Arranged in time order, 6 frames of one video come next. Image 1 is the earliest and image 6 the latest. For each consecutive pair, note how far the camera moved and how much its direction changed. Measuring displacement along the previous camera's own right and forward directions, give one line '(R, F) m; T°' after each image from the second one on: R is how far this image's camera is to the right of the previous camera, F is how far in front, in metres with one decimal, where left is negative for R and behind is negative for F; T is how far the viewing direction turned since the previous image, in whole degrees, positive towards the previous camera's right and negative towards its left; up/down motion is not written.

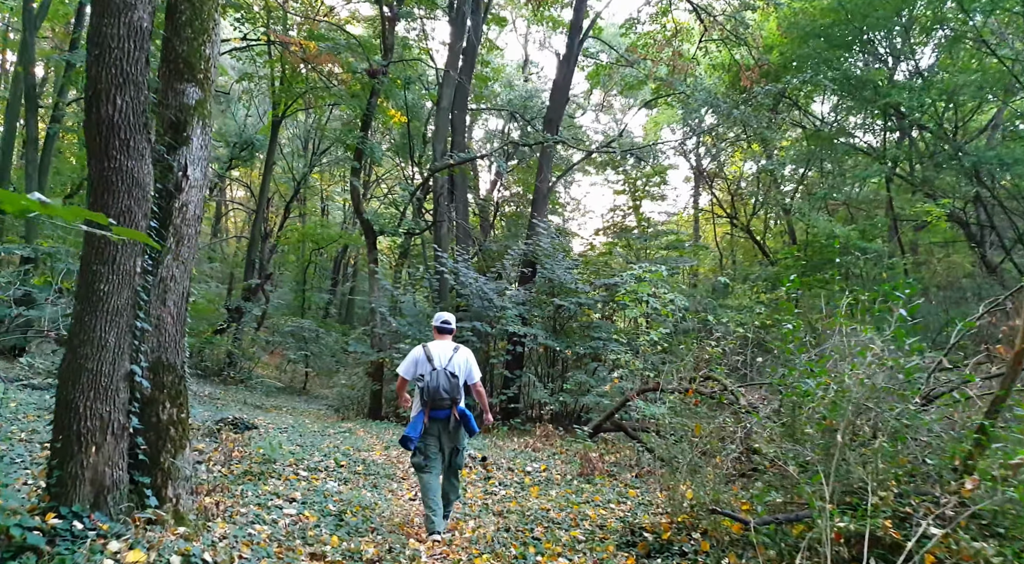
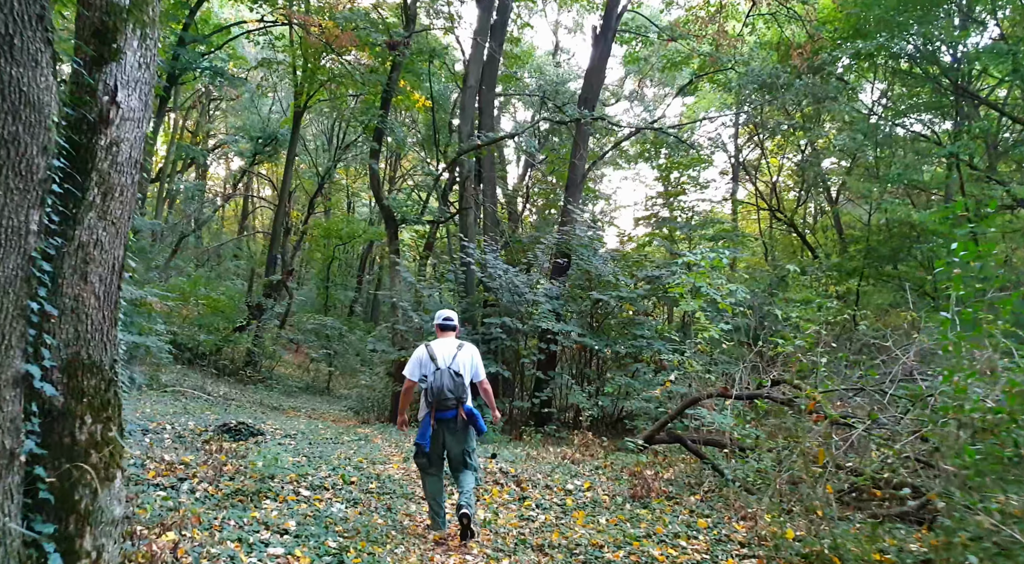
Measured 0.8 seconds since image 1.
(-0.1, +1.3) m; -2°
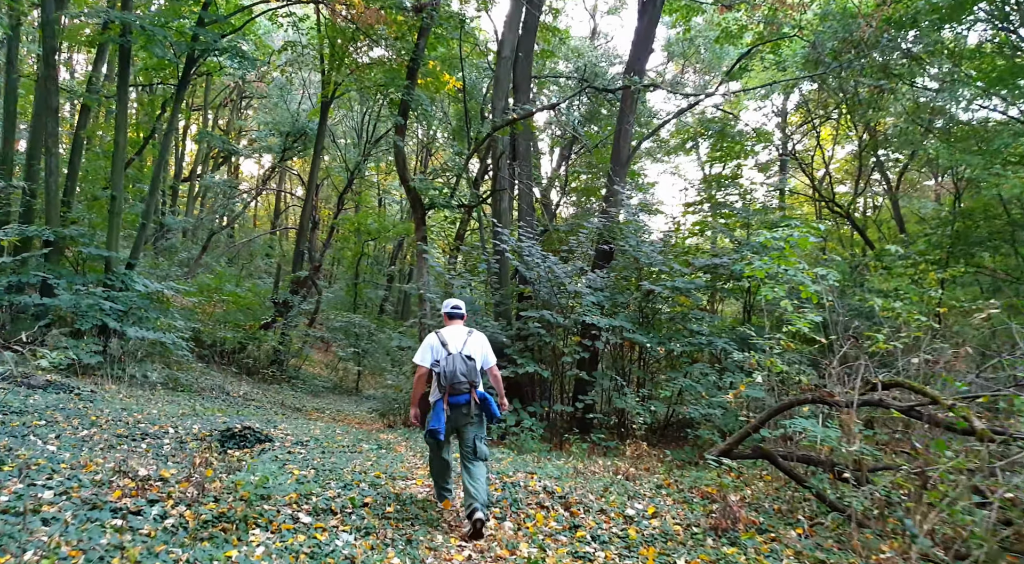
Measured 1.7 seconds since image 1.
(-0.2, +1.3) m; -3°
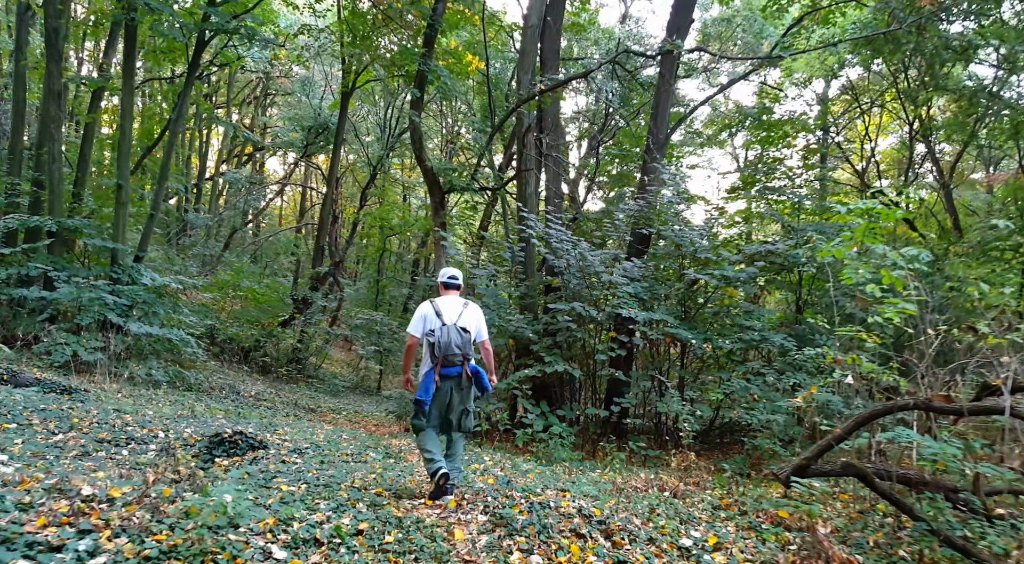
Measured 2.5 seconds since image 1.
(0.0, +1.2) m; -2°
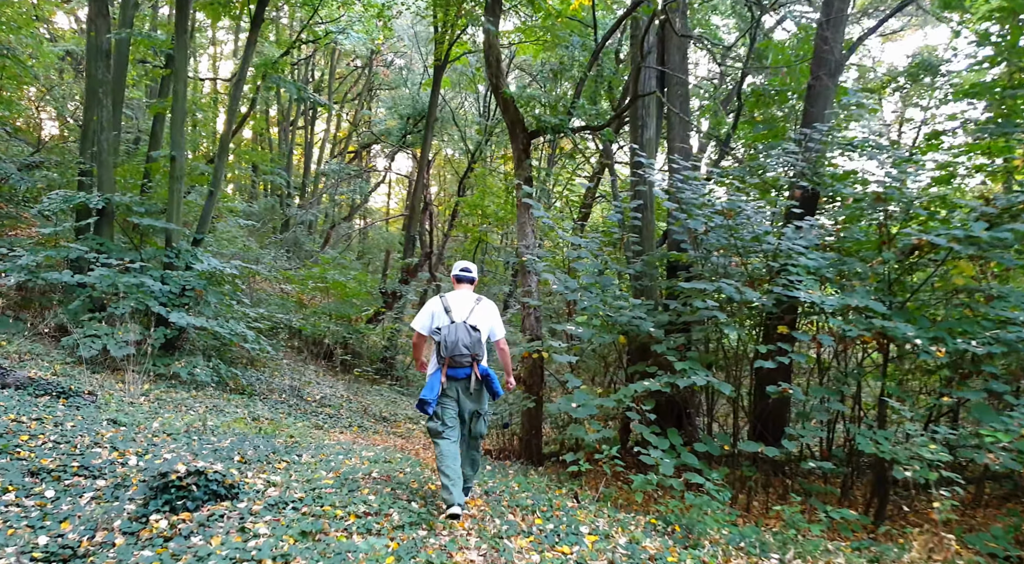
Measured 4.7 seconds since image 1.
(0.0, +3.2) m; -9°
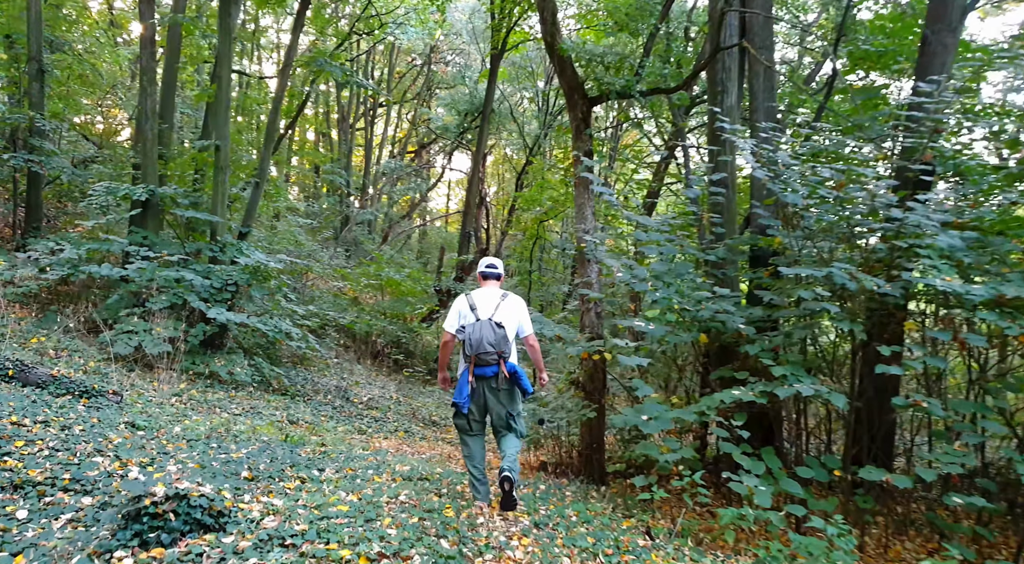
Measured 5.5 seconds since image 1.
(0.0, +1.1) m; -5°
